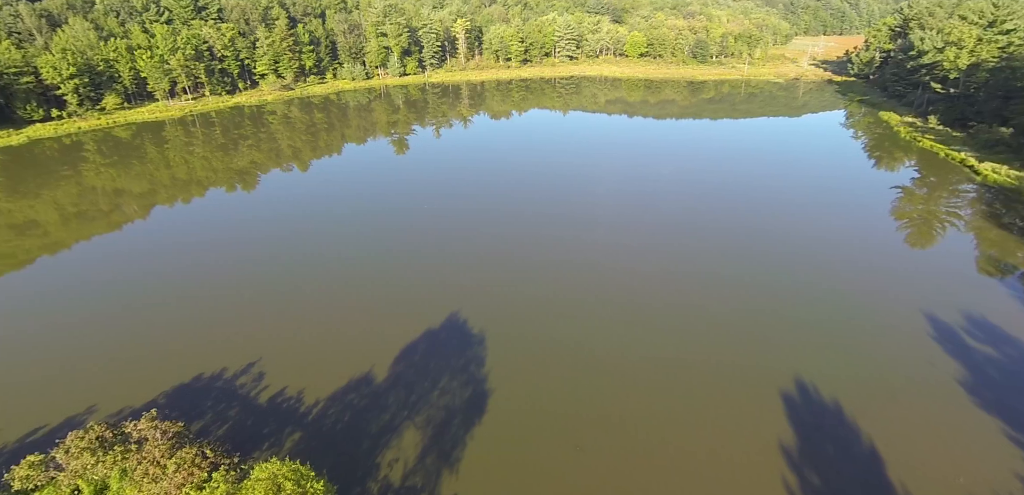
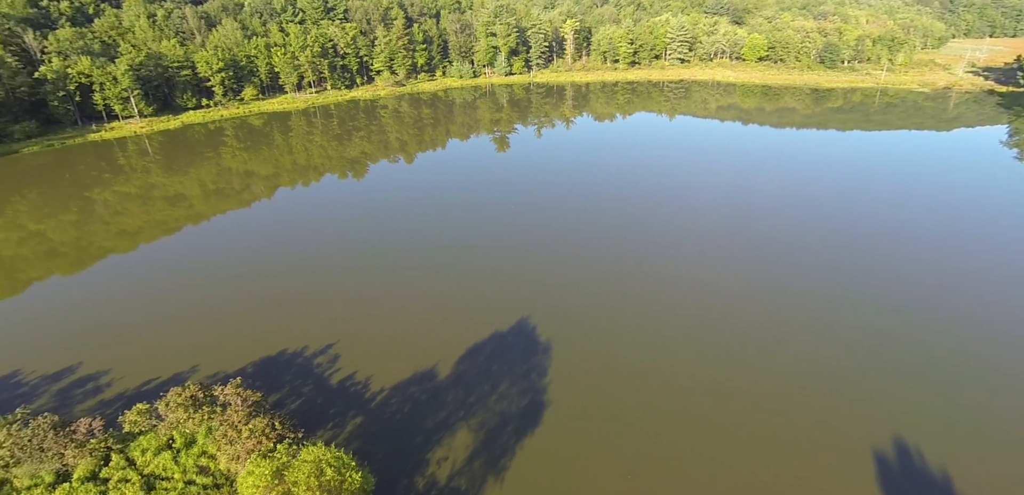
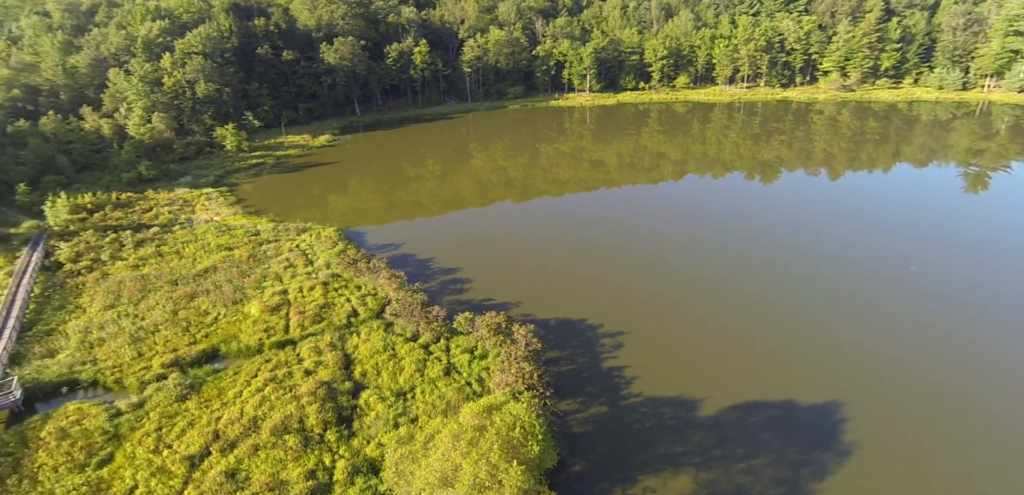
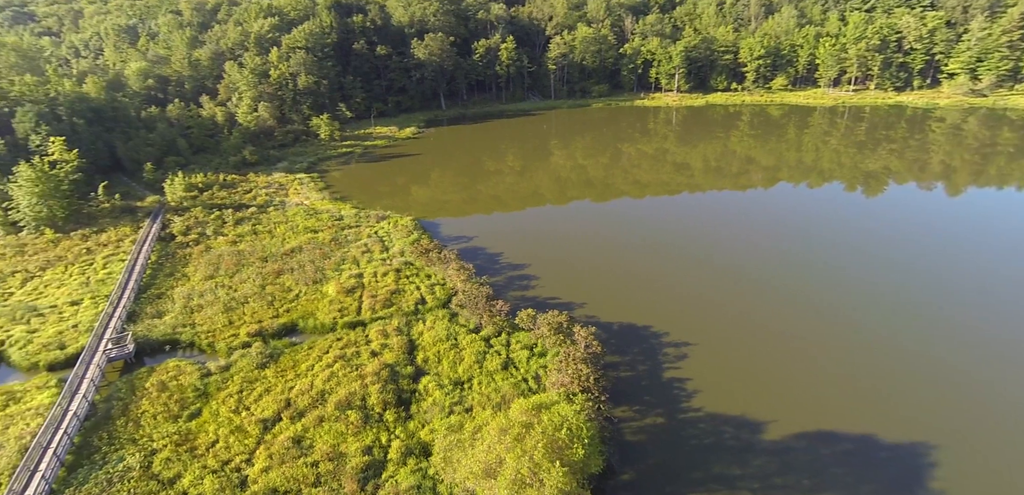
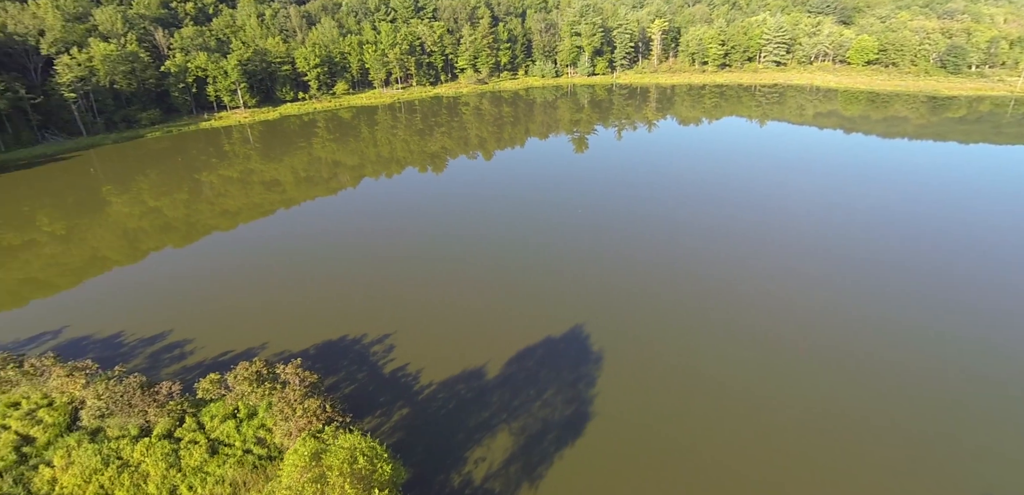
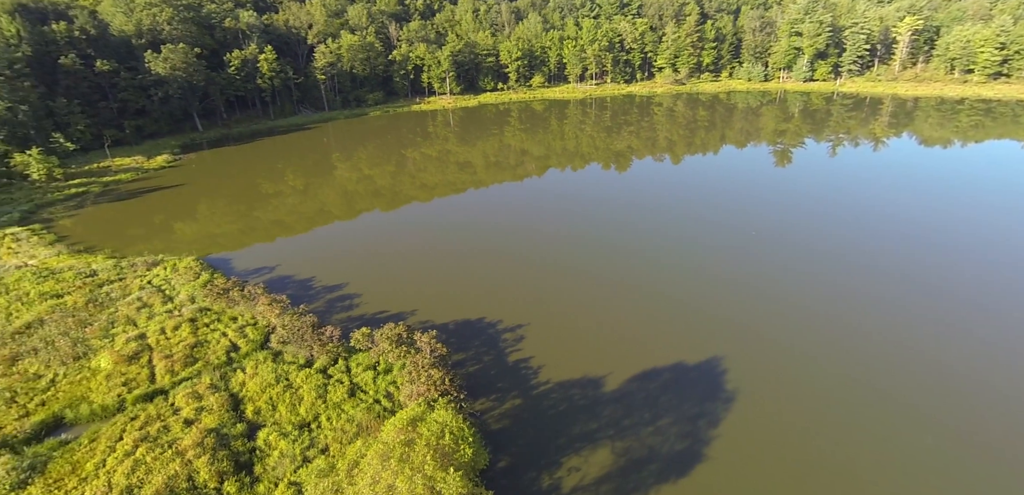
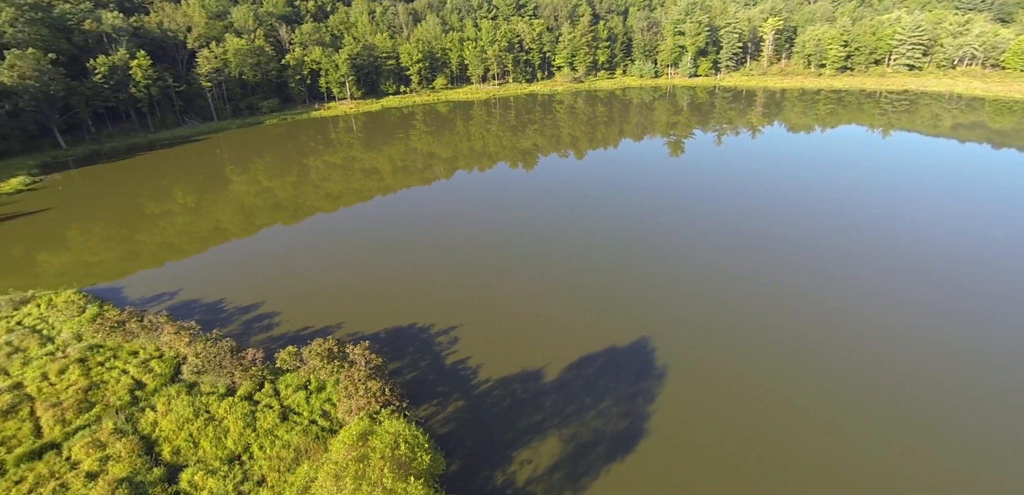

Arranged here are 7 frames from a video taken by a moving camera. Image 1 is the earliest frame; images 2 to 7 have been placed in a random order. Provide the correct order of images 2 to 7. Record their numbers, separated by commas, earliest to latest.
2, 5, 7, 6, 3, 4
